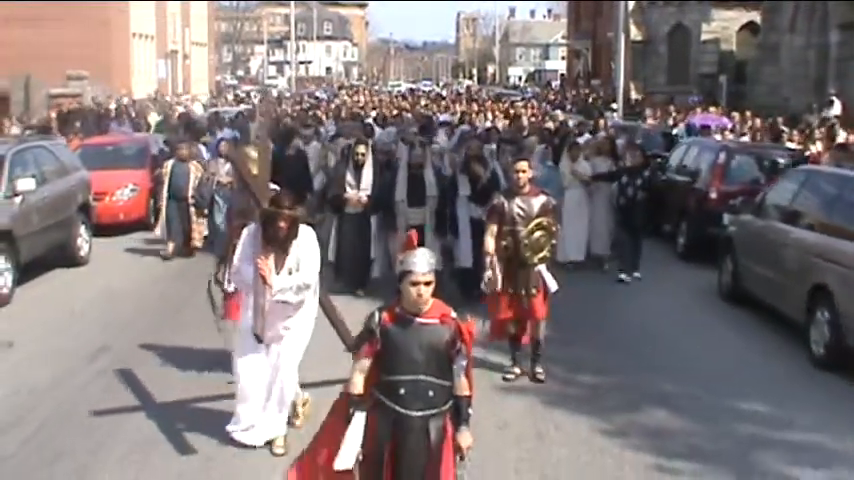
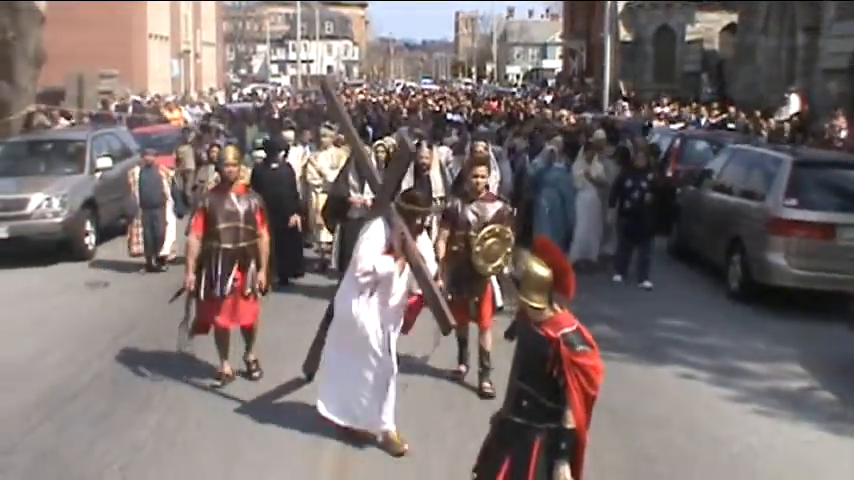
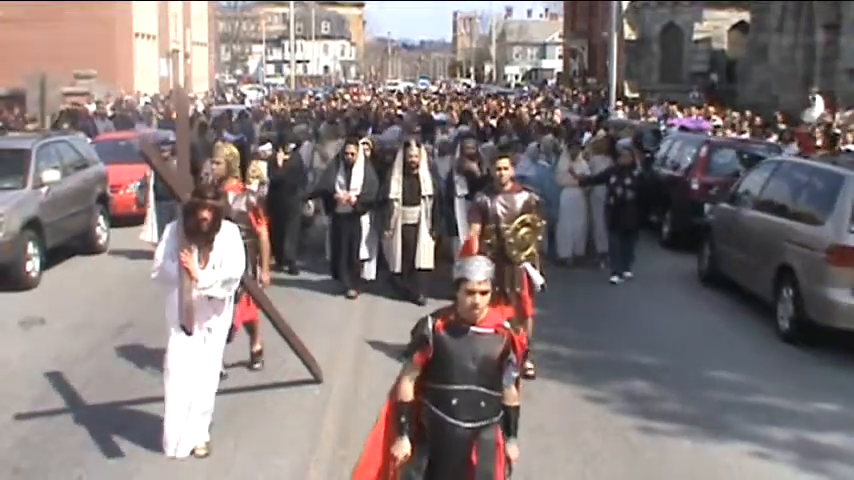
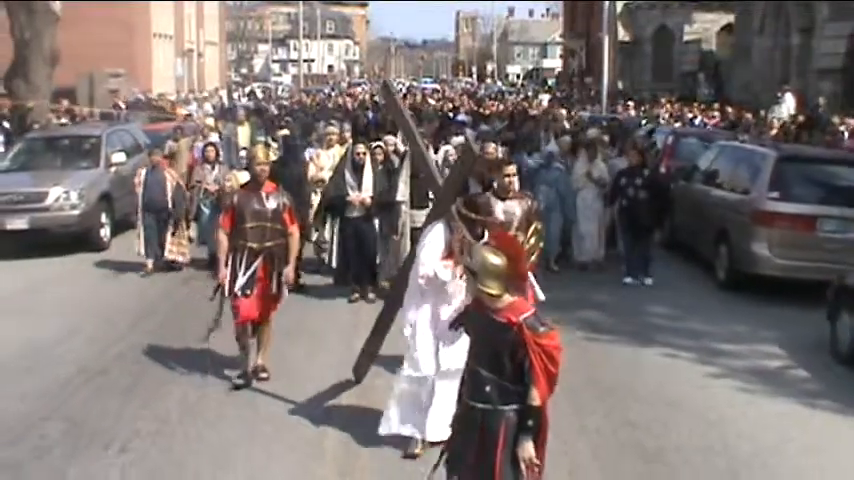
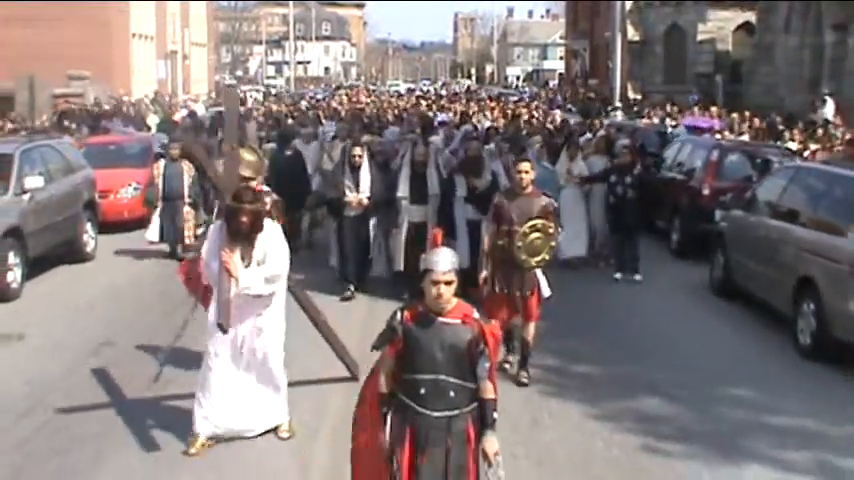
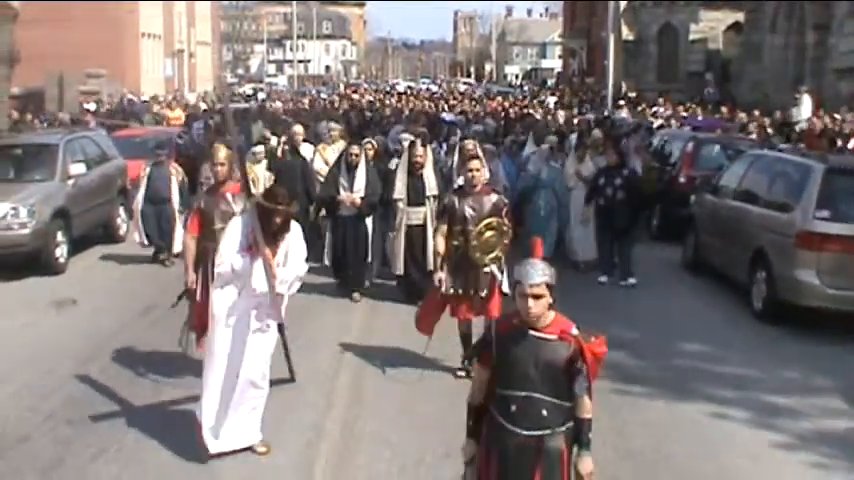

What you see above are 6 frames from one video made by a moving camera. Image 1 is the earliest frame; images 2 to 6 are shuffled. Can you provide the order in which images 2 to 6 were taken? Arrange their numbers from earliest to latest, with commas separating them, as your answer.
5, 3, 6, 2, 4
